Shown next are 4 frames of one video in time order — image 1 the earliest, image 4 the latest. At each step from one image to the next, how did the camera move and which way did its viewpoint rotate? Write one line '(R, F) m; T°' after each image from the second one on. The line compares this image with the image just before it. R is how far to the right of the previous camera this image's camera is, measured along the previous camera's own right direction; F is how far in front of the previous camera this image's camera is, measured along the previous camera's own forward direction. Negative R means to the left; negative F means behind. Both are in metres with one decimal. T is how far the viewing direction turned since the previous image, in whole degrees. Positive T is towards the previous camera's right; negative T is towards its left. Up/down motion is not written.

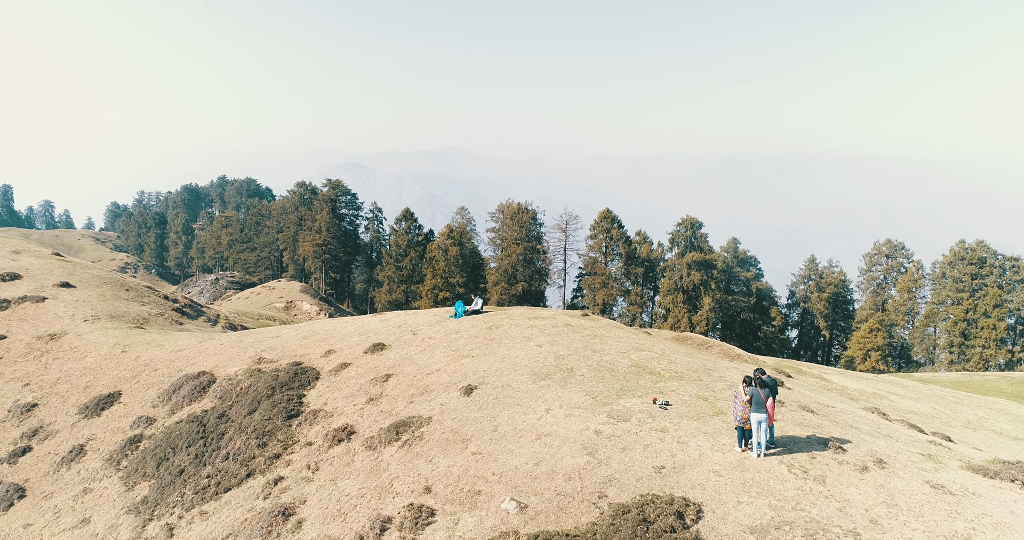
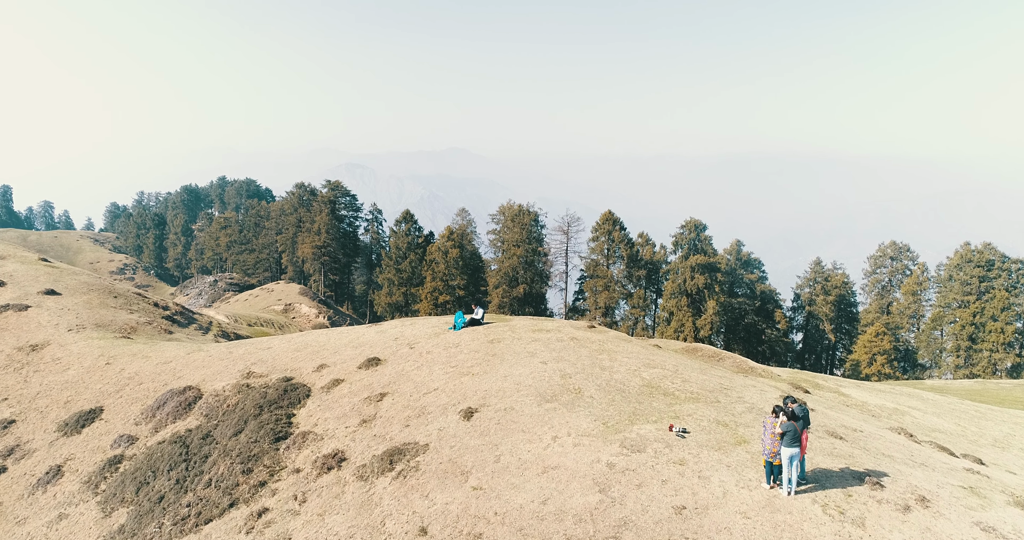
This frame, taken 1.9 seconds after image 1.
(-0.1, +1.5) m; 0°
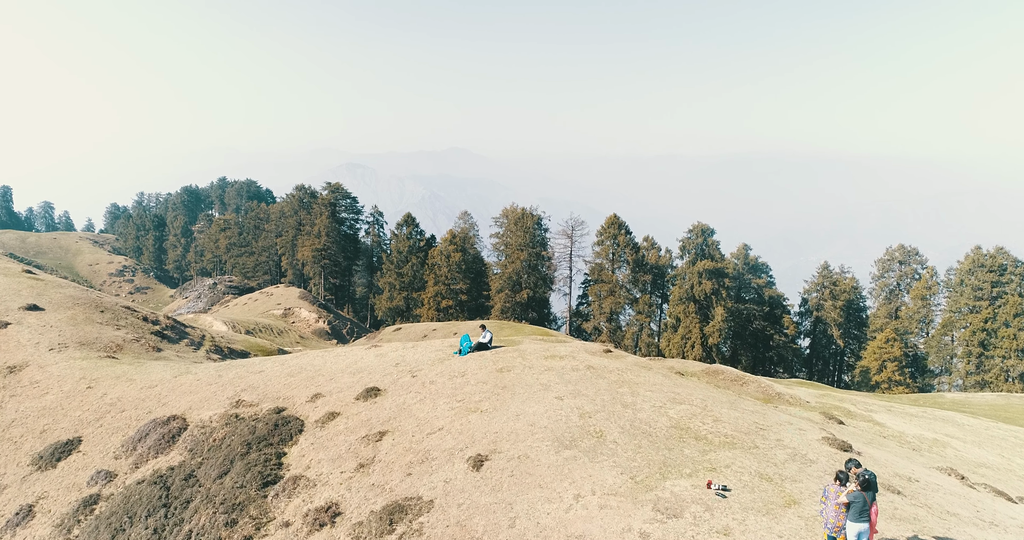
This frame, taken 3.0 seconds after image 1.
(-0.5, +2.0) m; 0°
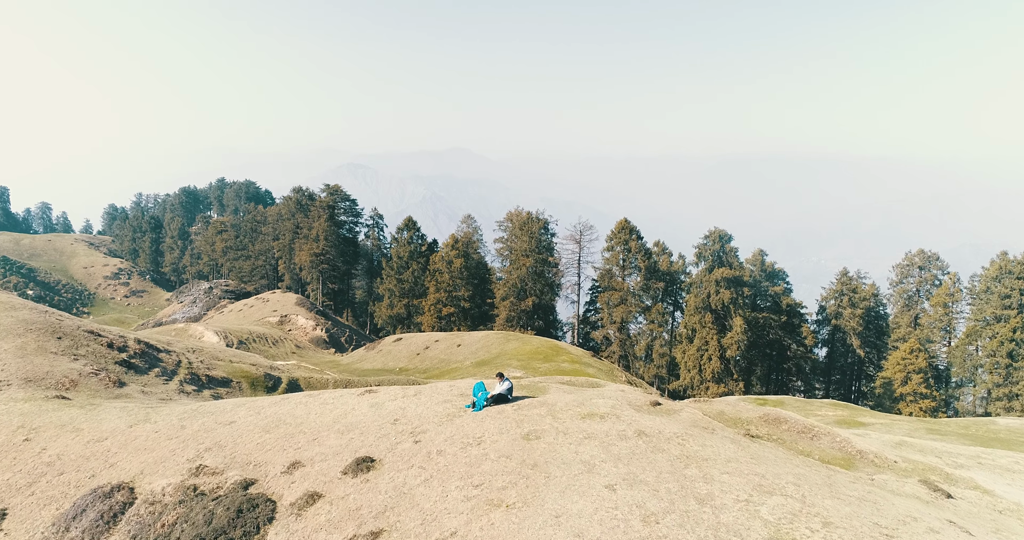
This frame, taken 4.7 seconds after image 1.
(-1.2, +4.9) m; 0°
